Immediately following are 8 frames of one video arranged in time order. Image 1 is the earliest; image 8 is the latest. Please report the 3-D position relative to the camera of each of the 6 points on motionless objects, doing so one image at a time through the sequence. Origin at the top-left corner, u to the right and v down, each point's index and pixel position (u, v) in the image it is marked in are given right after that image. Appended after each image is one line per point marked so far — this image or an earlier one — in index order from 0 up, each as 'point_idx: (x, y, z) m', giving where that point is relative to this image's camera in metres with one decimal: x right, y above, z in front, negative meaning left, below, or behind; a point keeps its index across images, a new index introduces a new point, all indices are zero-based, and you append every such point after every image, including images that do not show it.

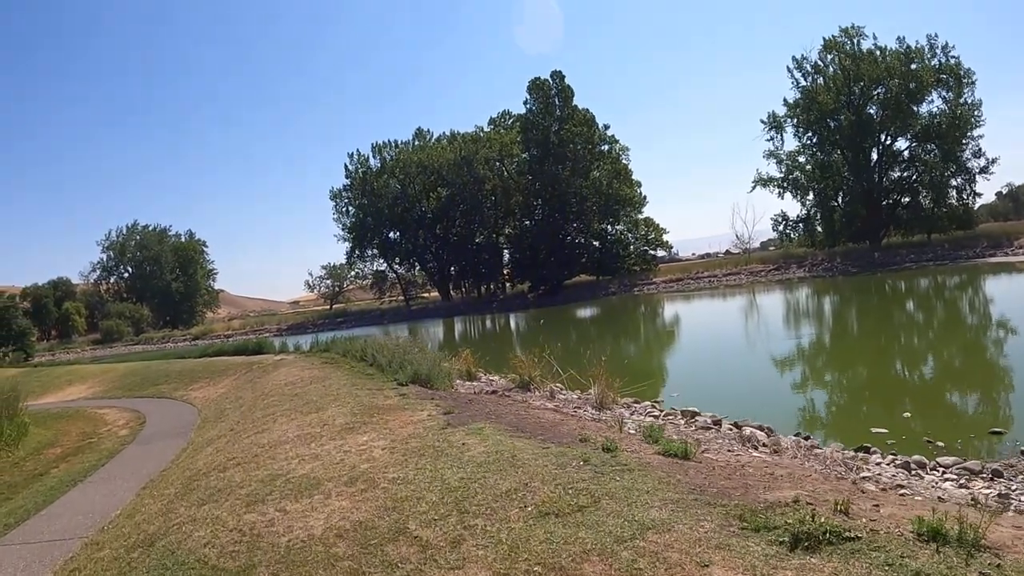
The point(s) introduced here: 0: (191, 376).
0: (-8.5, -2.3, +18.8) m
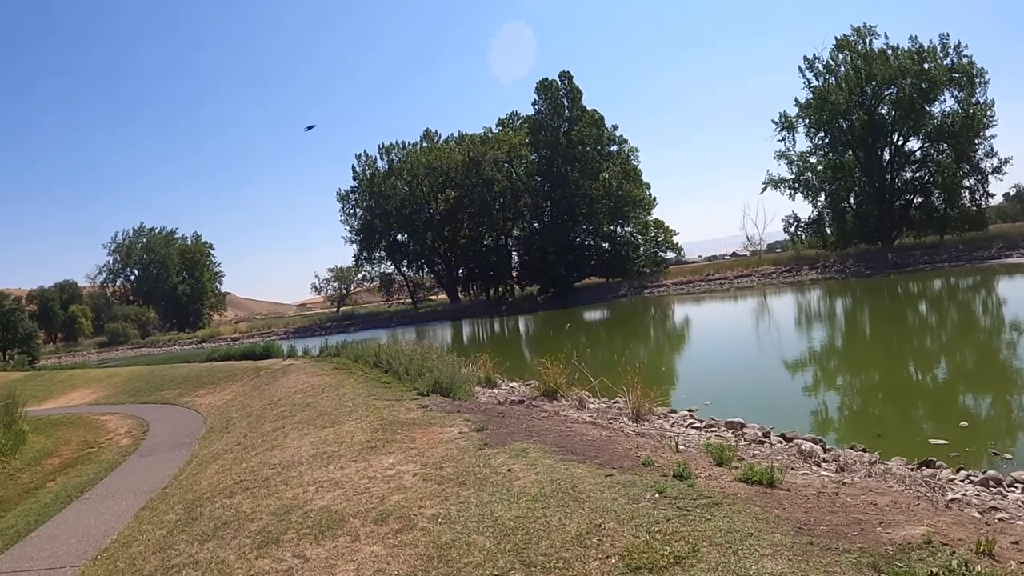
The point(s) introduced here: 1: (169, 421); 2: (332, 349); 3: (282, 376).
0: (-8.1, -2.4, +18.3) m
1: (-6.7, -2.6, +13.8) m
2: (-4.4, -1.5, +17.0) m
3: (-4.4, -1.7, +13.5) m
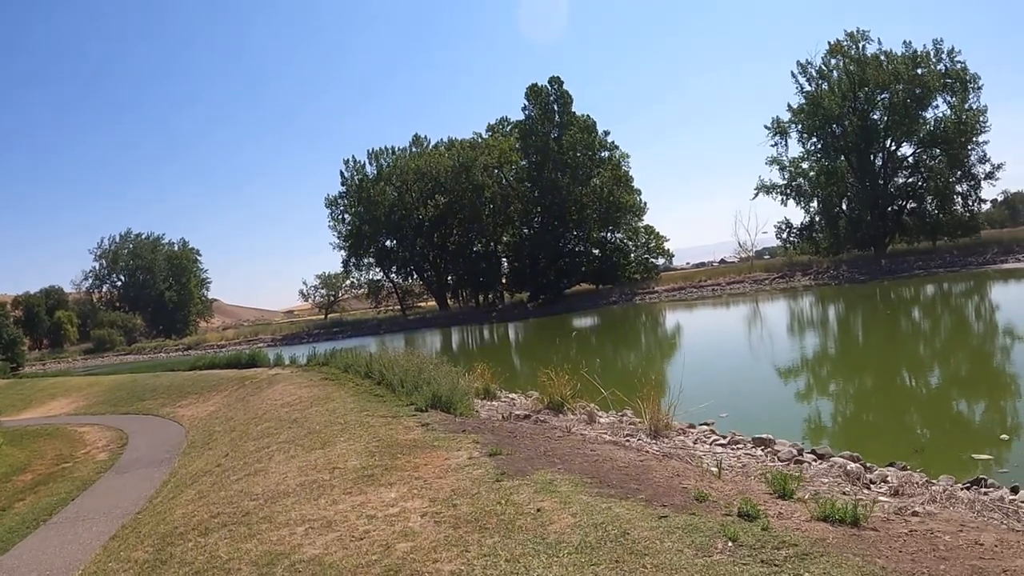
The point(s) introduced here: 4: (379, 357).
0: (-8.3, -2.5, +17.6) m
1: (-6.8, -2.7, +13.2) m
2: (-4.5, -1.6, +16.4) m
3: (-4.4, -1.8, +12.8) m
4: (-2.3, -1.2, +12.2) m
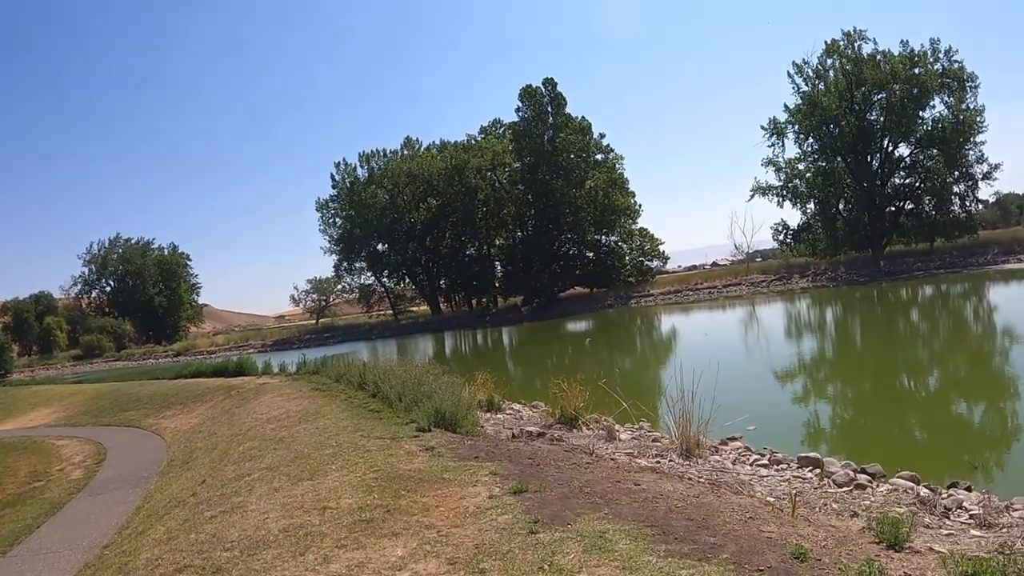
0: (-8.3, -2.7, +16.8) m
1: (-6.7, -2.8, +12.4) m
2: (-4.5, -1.7, +15.6) m
3: (-4.4, -1.9, +12.1) m
4: (-2.3, -1.3, +11.5) m
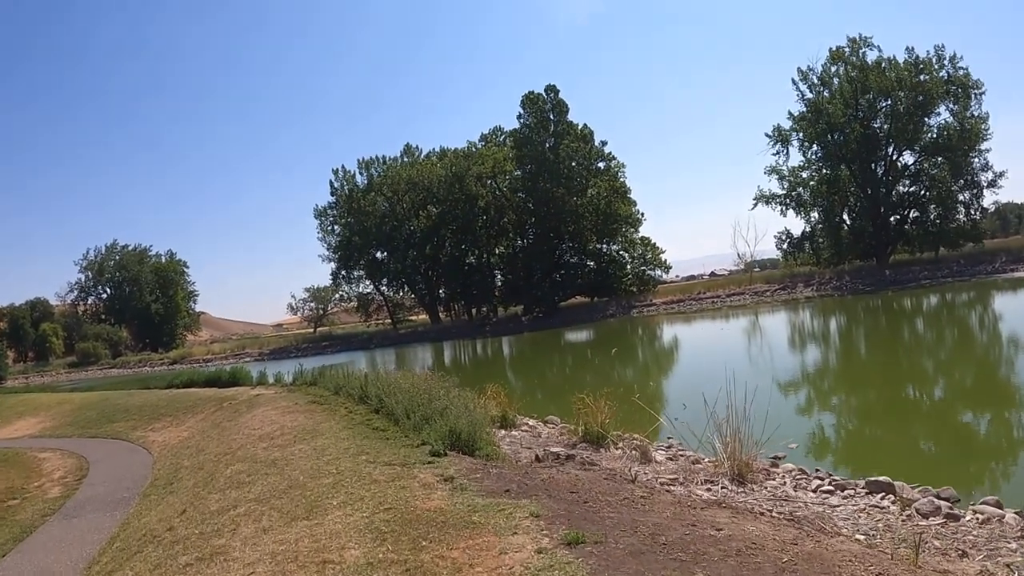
0: (-8.1, -2.8, +16.0) m
1: (-6.6, -2.9, +11.6) m
2: (-4.3, -1.9, +14.9) m
3: (-4.2, -2.0, +11.3) m
4: (-2.1, -1.4, +10.7) m
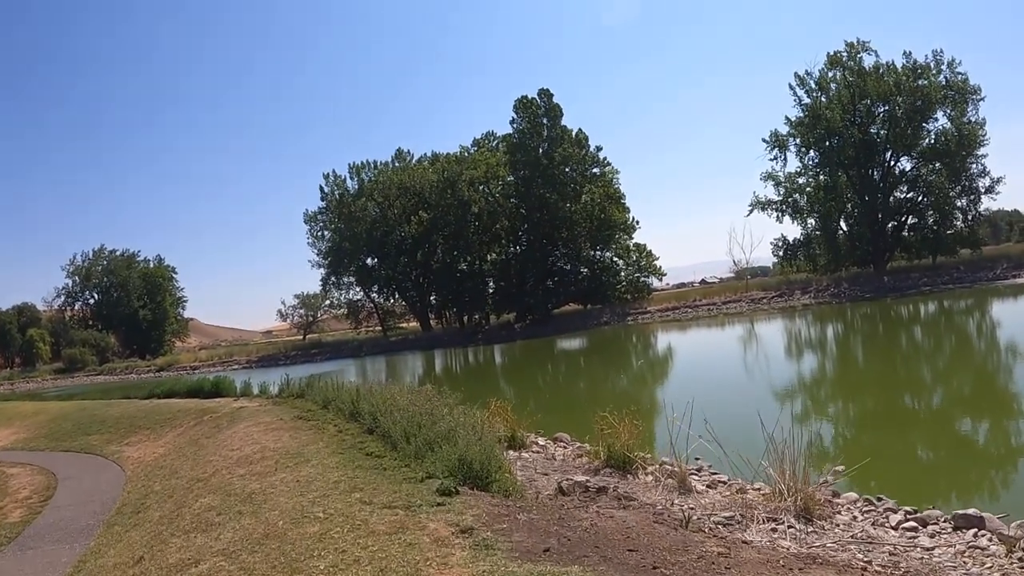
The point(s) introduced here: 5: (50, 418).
0: (-8.1, -2.9, +15.0) m
1: (-6.5, -2.9, +10.7) m
2: (-4.3, -2.0, +14.0) m
3: (-4.2, -2.0, +10.4) m
4: (-2.0, -1.4, +9.9) m
5: (-12.5, -3.5, +19.1) m
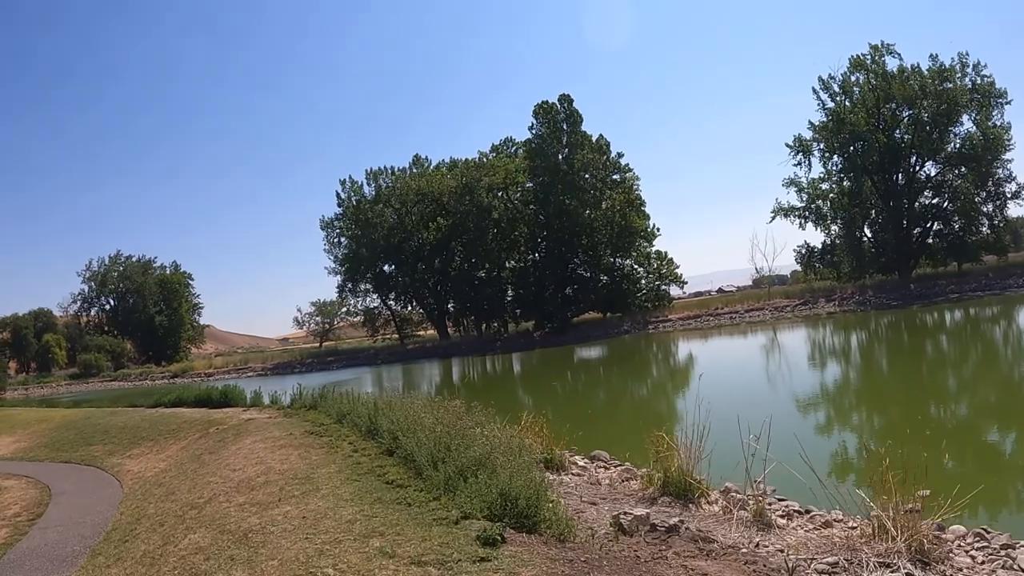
0: (-7.6, -3.0, +14.4) m
1: (-6.1, -3.0, +10.0) m
2: (-3.8, -2.0, +13.2) m
3: (-3.8, -2.1, +9.7) m
4: (-1.7, -1.5, +9.1) m
5: (-11.9, -3.7, +18.5) m
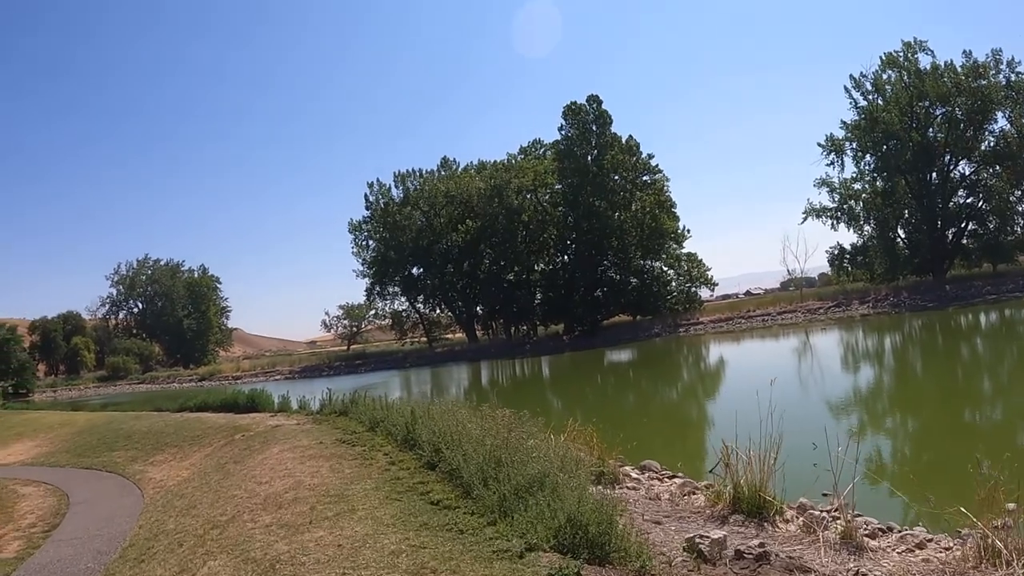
0: (-7.0, -3.0, +14.1) m
1: (-5.6, -3.0, +9.6) m
2: (-3.2, -2.1, +12.8) m
3: (-3.2, -2.1, +9.3) m
4: (-1.2, -1.4, +8.6) m
5: (-11.1, -3.7, +18.4) m
